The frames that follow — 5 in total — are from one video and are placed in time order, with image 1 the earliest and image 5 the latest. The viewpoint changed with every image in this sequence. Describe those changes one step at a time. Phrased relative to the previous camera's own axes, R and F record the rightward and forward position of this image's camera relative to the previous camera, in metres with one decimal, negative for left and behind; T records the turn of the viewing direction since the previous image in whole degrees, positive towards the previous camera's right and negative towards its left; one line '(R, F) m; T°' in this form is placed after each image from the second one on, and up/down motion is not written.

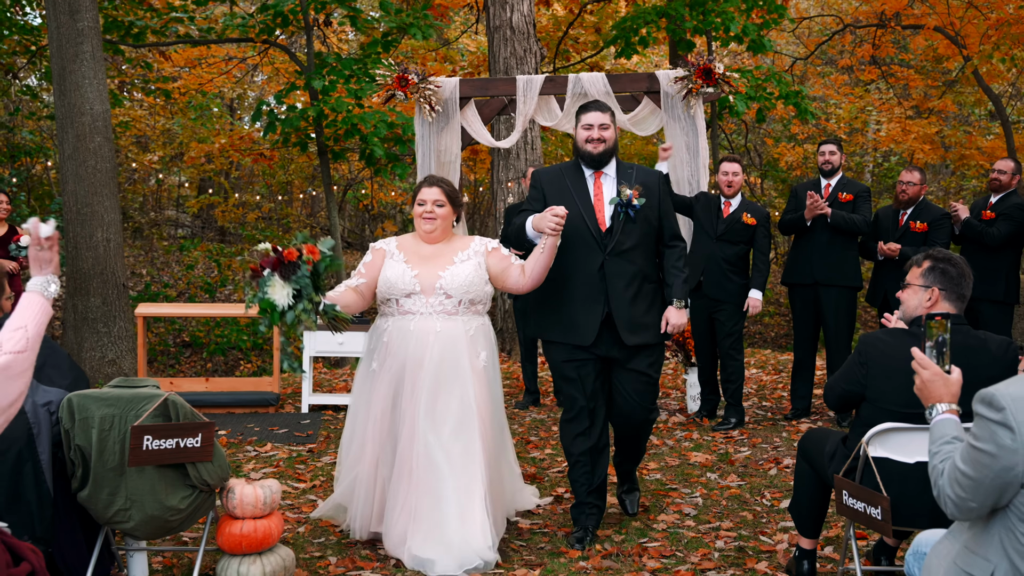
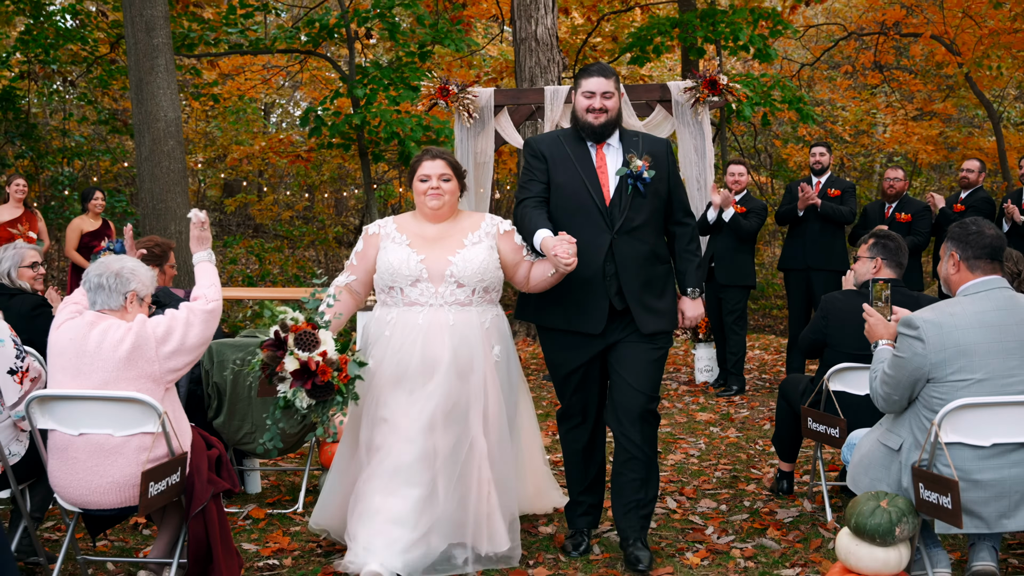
(-0.1, -0.9) m; -1°
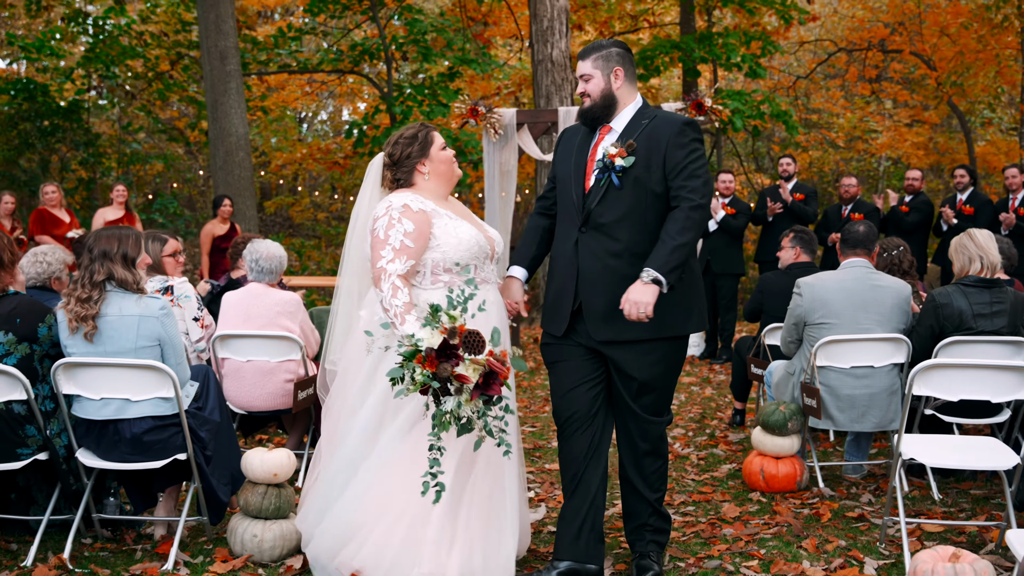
(0.0, -1.5) m; -1°
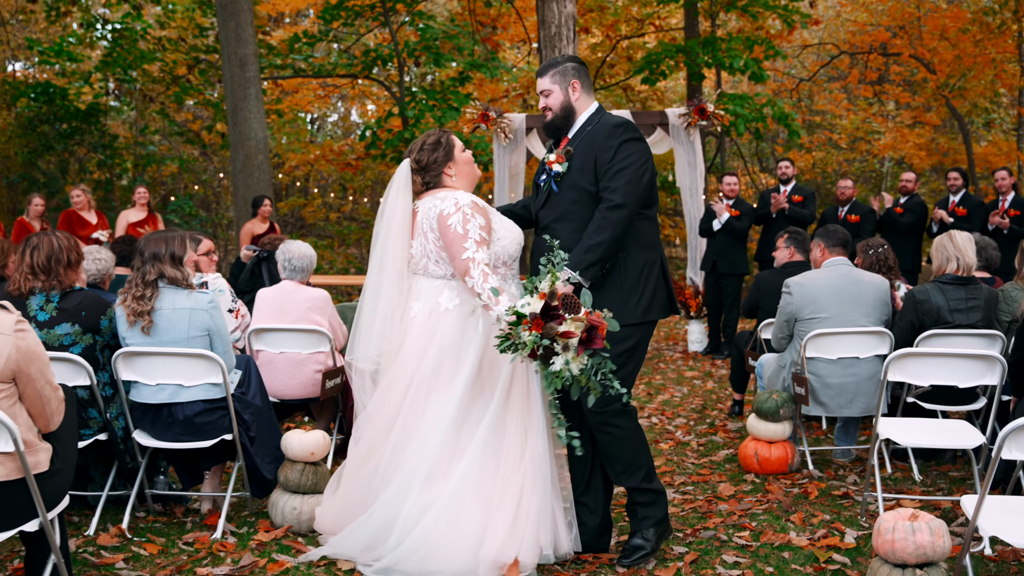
(0.0, -0.4) m; 0°
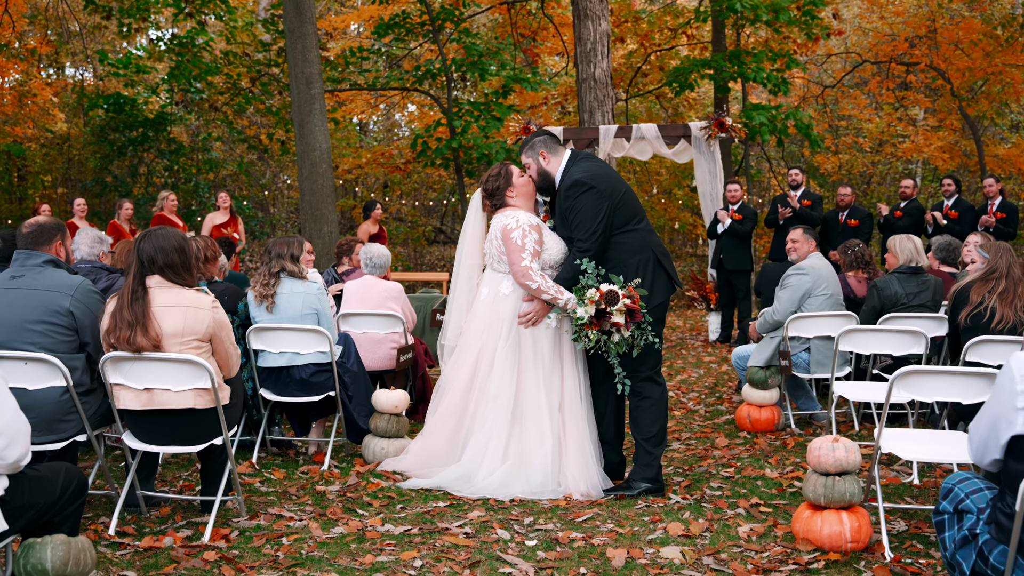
(0.0, -1.1) m; -2°
